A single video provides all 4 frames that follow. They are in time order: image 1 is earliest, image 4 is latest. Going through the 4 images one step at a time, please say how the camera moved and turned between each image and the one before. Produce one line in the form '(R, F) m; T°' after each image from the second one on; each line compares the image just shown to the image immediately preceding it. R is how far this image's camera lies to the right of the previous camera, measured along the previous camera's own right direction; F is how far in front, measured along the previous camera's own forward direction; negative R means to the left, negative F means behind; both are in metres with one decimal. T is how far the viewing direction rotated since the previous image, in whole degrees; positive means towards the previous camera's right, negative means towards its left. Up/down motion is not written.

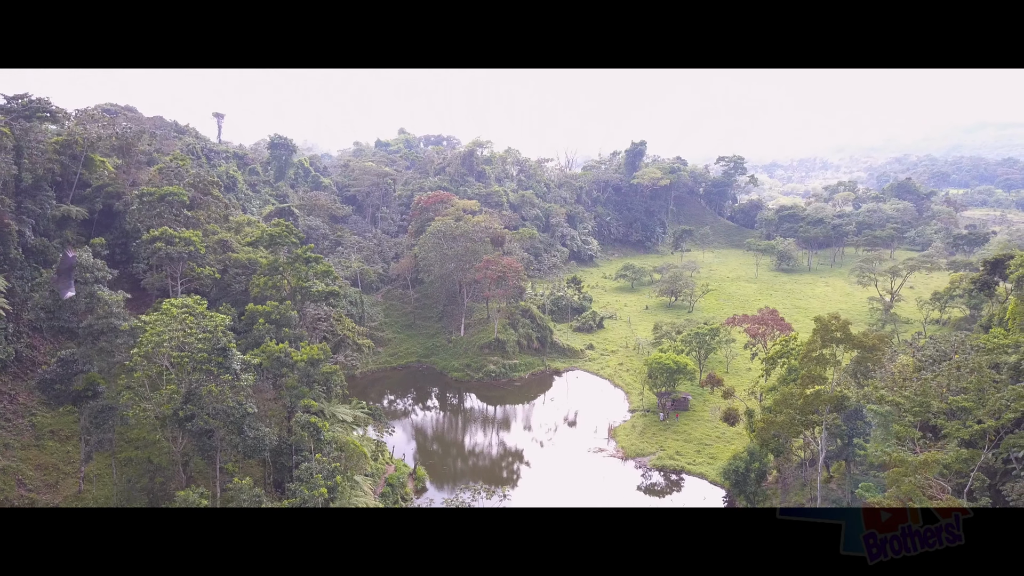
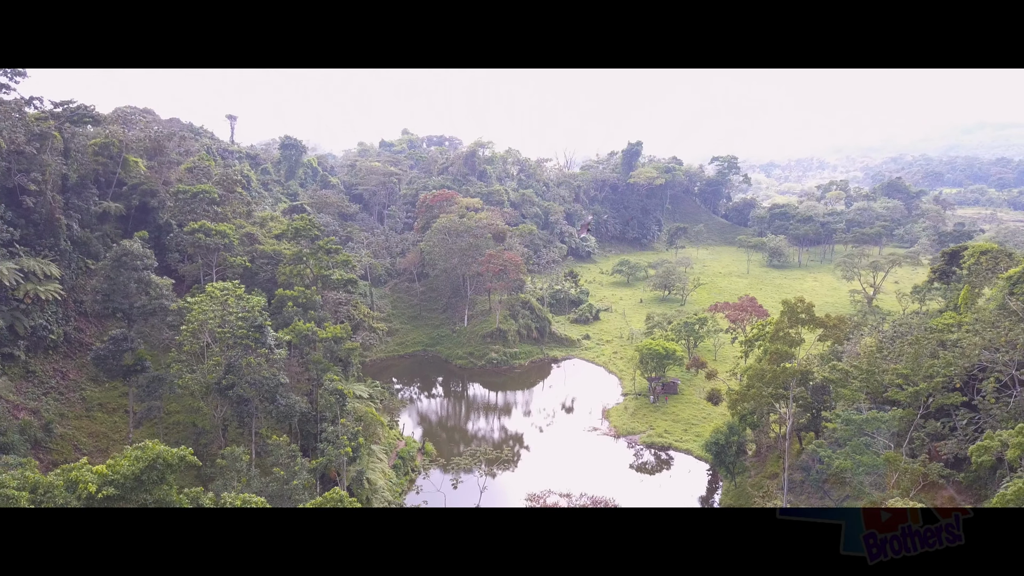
(0.0, -1.5) m; 0°
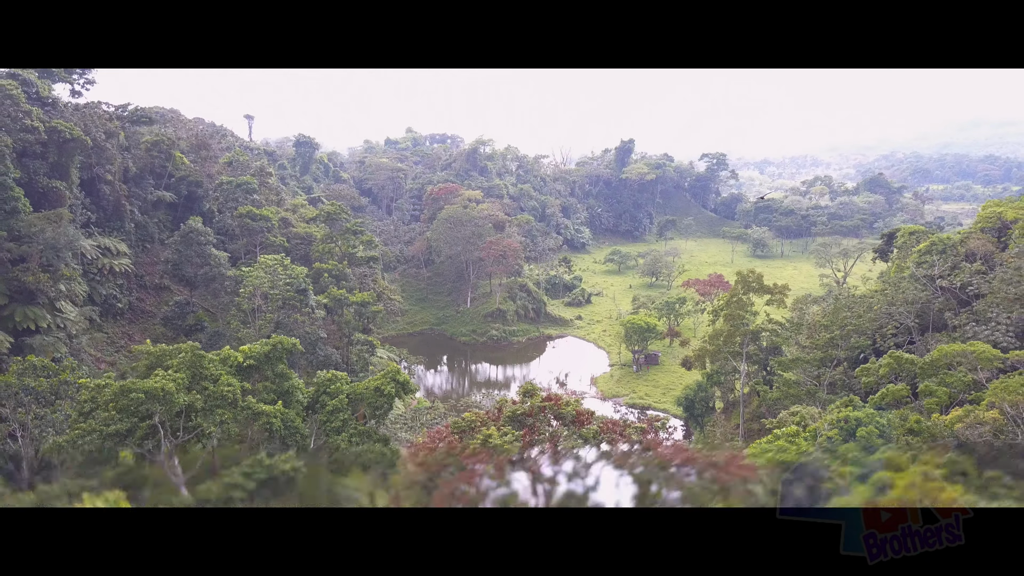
(0.0, -2.6) m; 0°
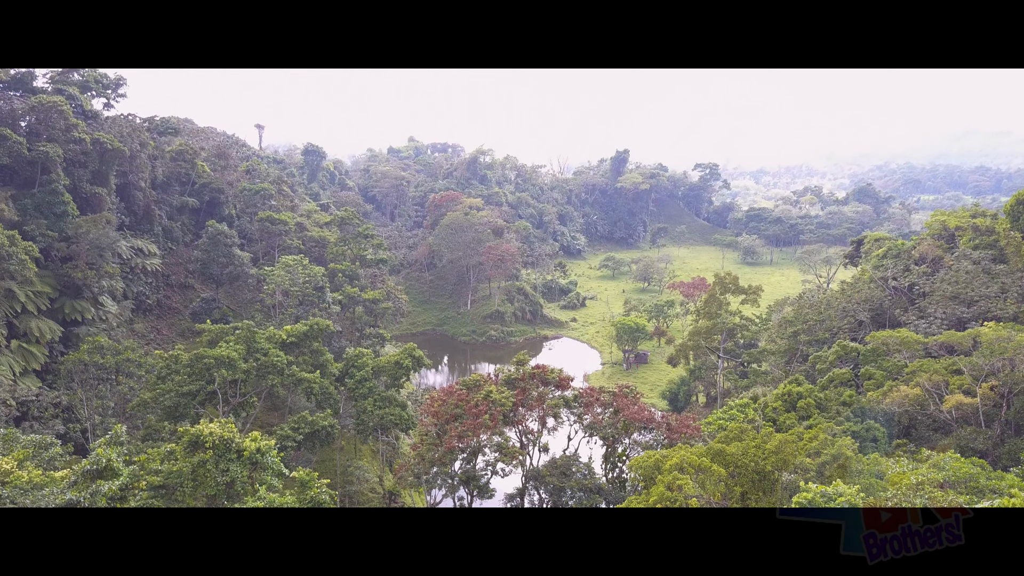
(0.0, -1.5) m; 0°
